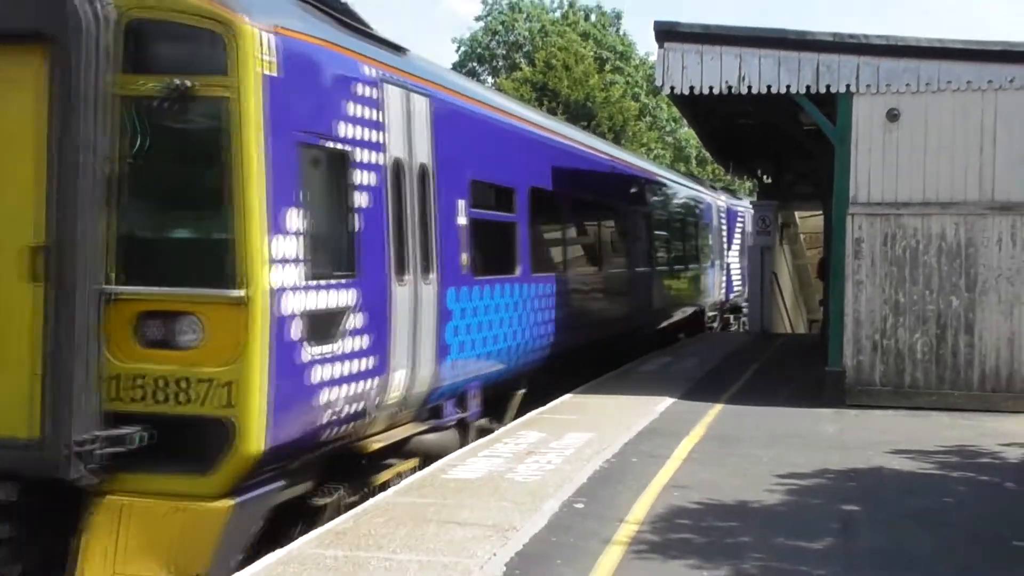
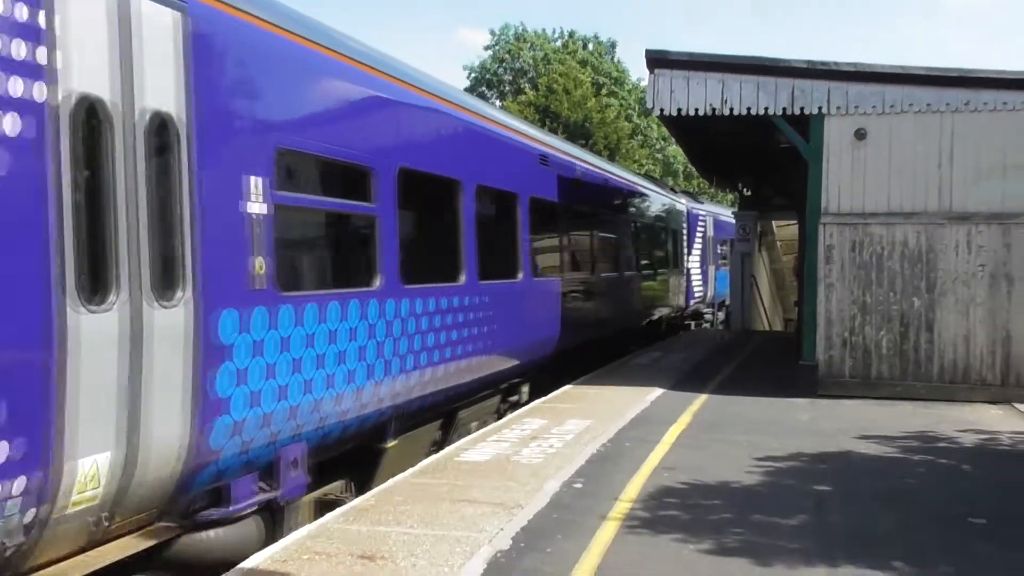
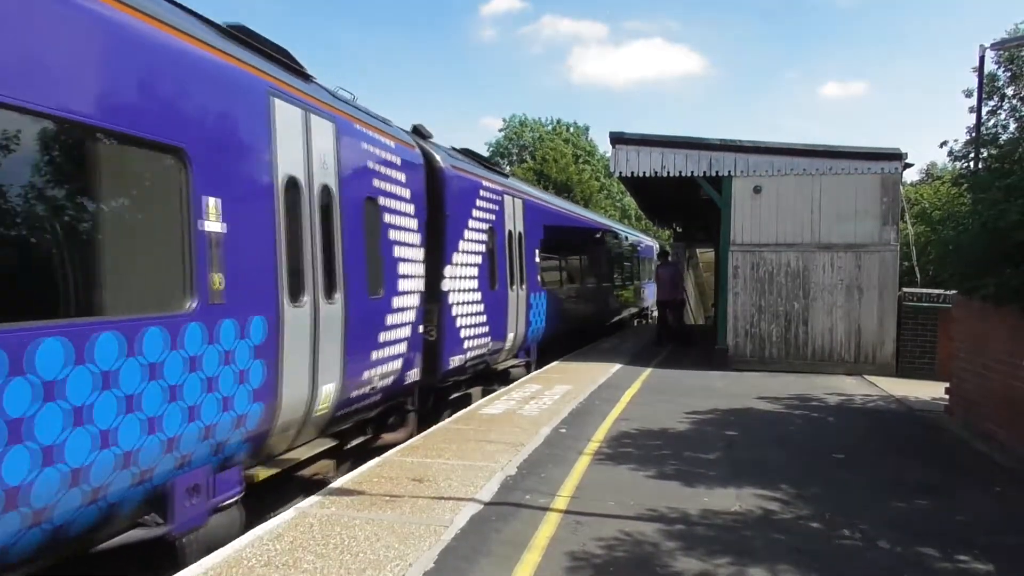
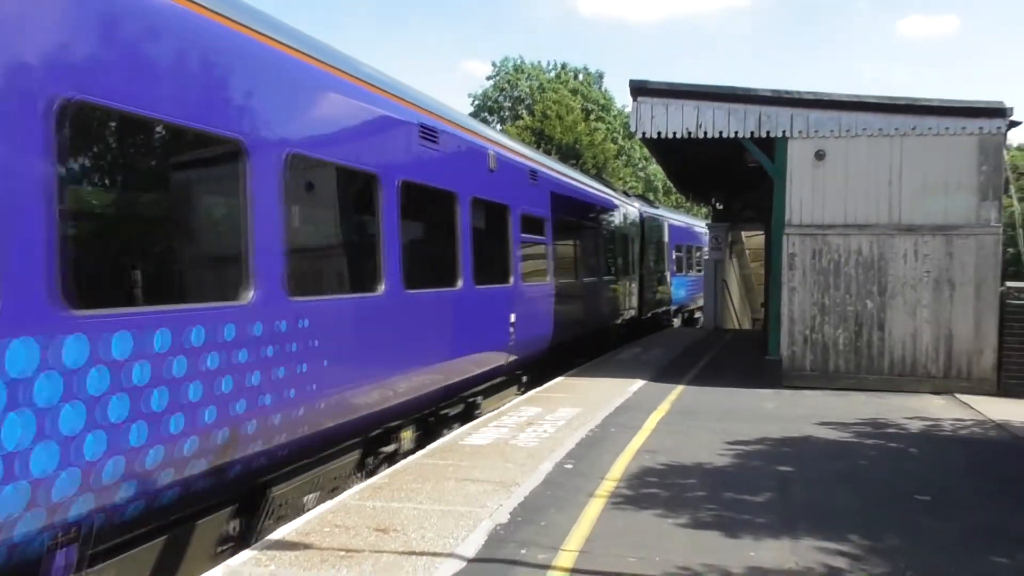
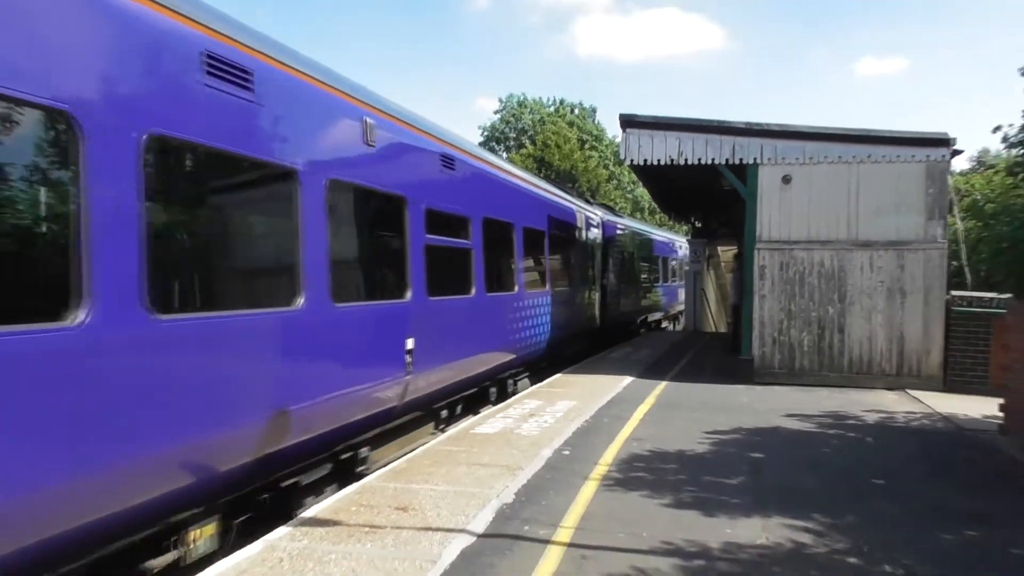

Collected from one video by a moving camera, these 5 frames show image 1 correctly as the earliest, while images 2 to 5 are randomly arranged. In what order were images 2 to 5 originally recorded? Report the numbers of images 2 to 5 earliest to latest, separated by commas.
2, 4, 5, 3
